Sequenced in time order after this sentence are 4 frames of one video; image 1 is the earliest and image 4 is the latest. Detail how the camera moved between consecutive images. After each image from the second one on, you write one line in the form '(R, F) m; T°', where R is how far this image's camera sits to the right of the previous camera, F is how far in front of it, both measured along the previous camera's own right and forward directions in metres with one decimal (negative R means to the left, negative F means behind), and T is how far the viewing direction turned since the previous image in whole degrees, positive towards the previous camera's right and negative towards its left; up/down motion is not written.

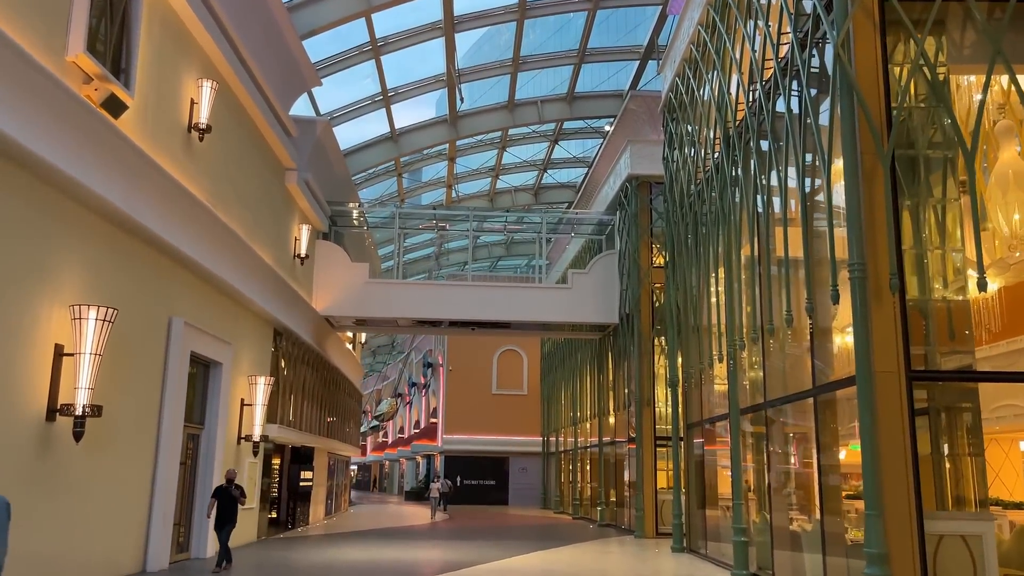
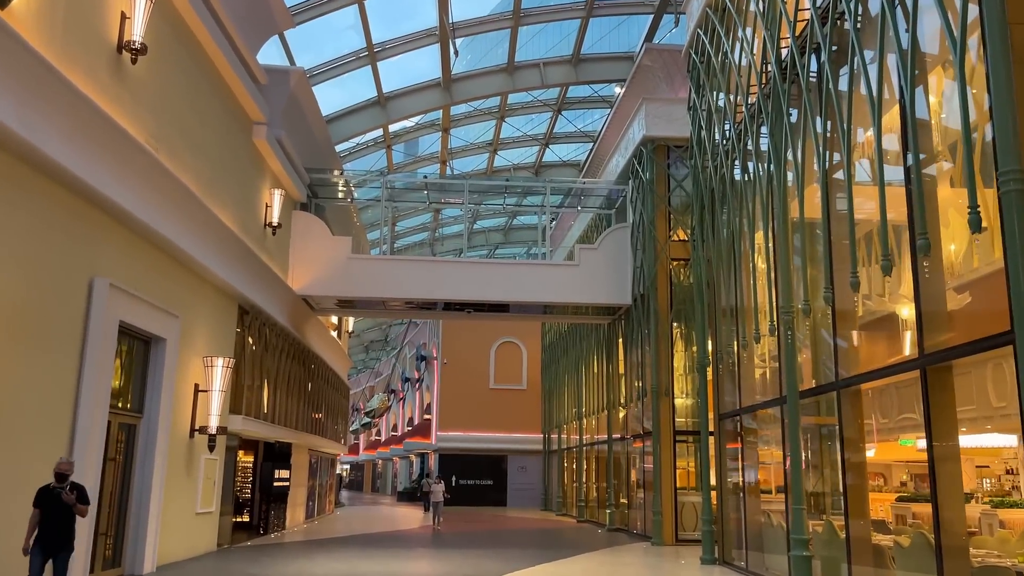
(-0.1, +1.9) m; 0°
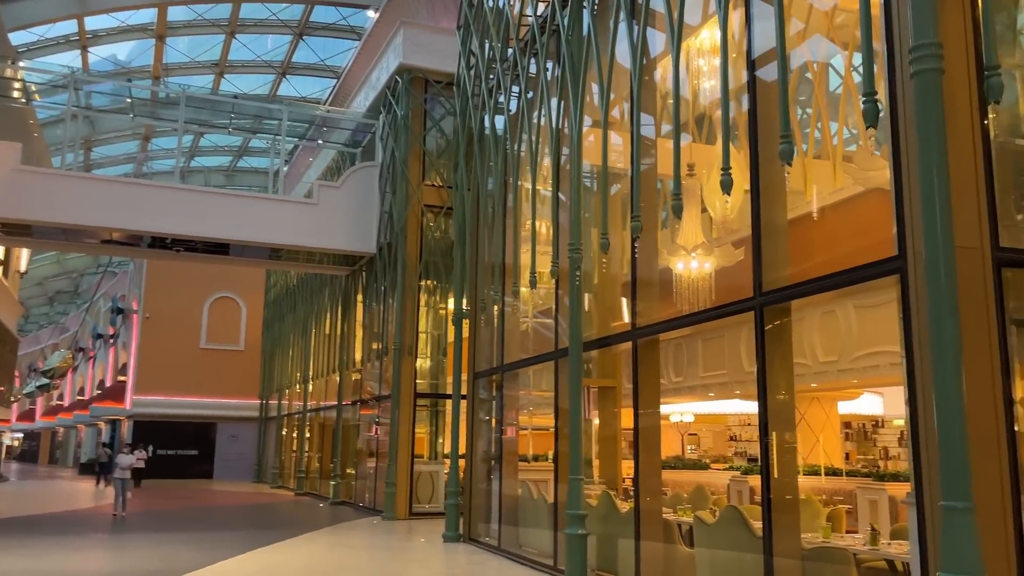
(0.0, +1.7) m; +19°
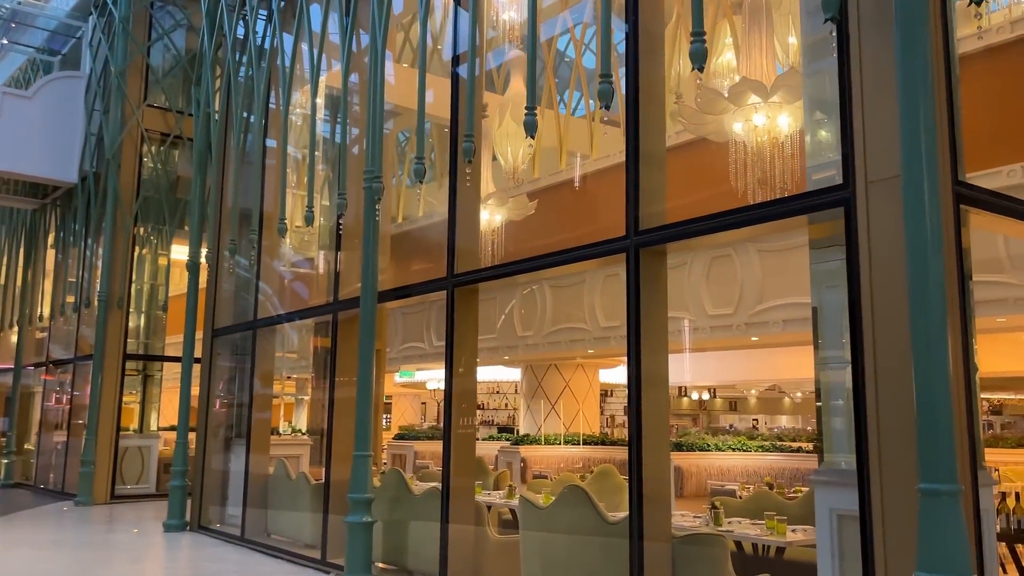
(-0.4, +1.2) m; +19°
